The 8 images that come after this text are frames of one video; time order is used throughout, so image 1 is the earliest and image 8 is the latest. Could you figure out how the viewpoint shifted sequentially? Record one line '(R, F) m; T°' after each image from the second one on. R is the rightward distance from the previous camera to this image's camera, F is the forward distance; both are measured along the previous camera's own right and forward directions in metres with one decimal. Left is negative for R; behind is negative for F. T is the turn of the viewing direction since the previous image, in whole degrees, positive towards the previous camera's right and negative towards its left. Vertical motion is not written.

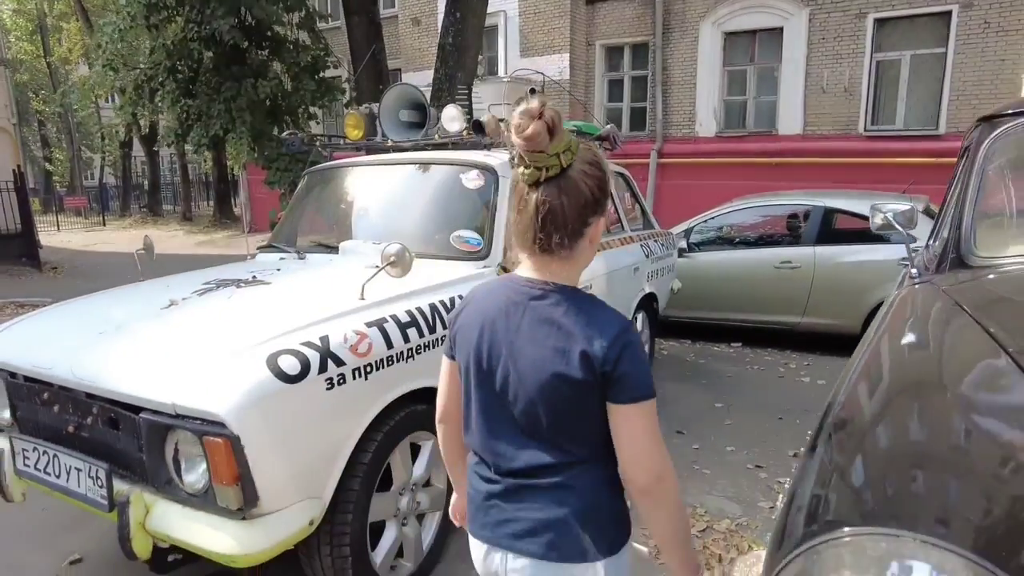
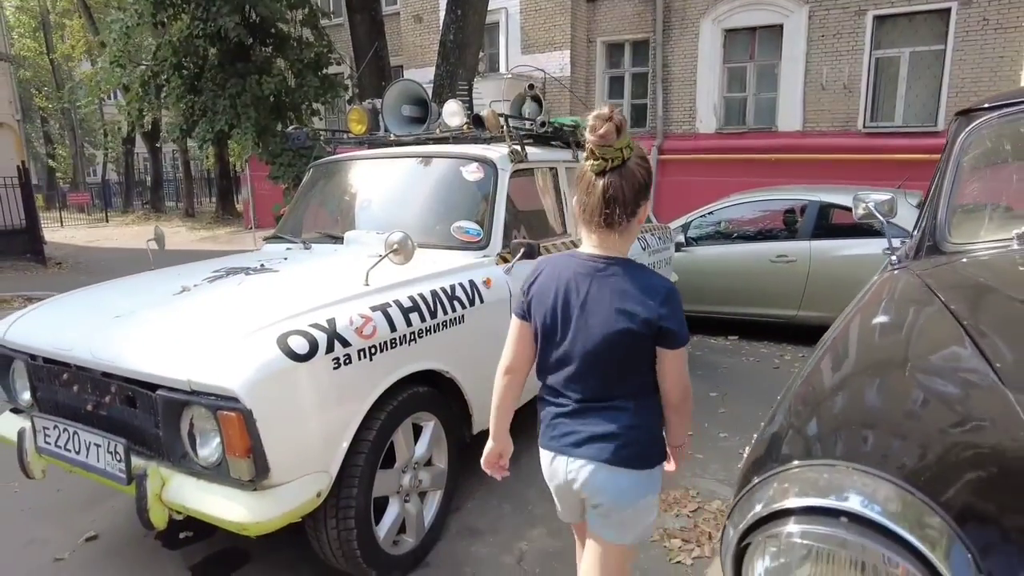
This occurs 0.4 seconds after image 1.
(0.0, -0.1) m; 0°
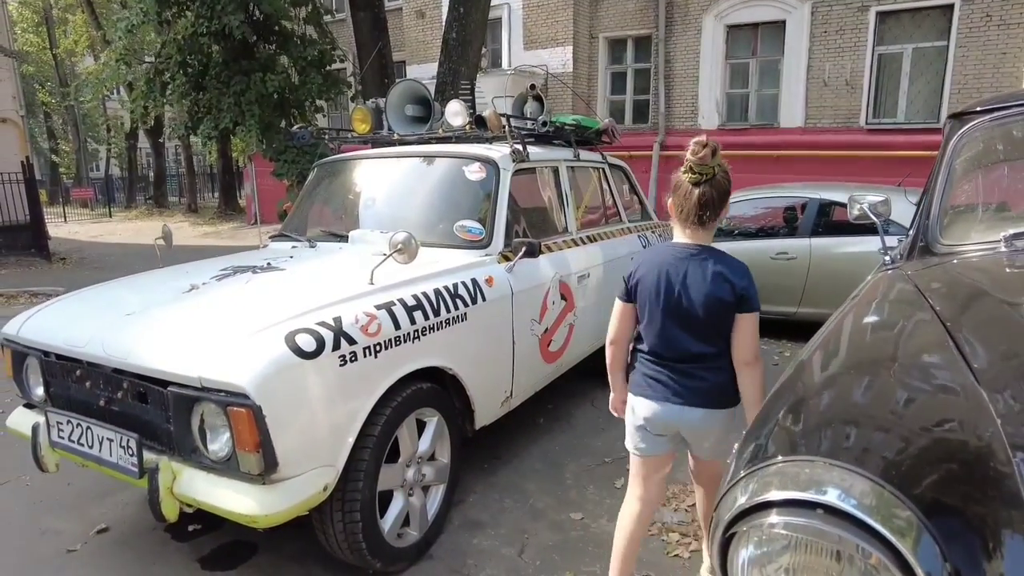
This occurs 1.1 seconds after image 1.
(0.0, -0.1) m; 0°
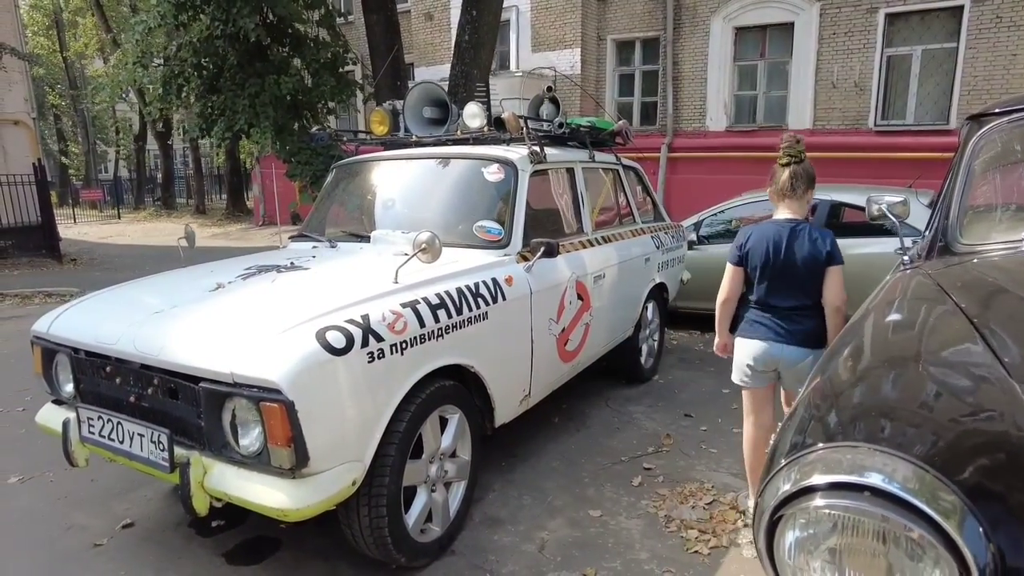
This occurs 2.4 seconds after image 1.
(-0.1, 0.0) m; 0°
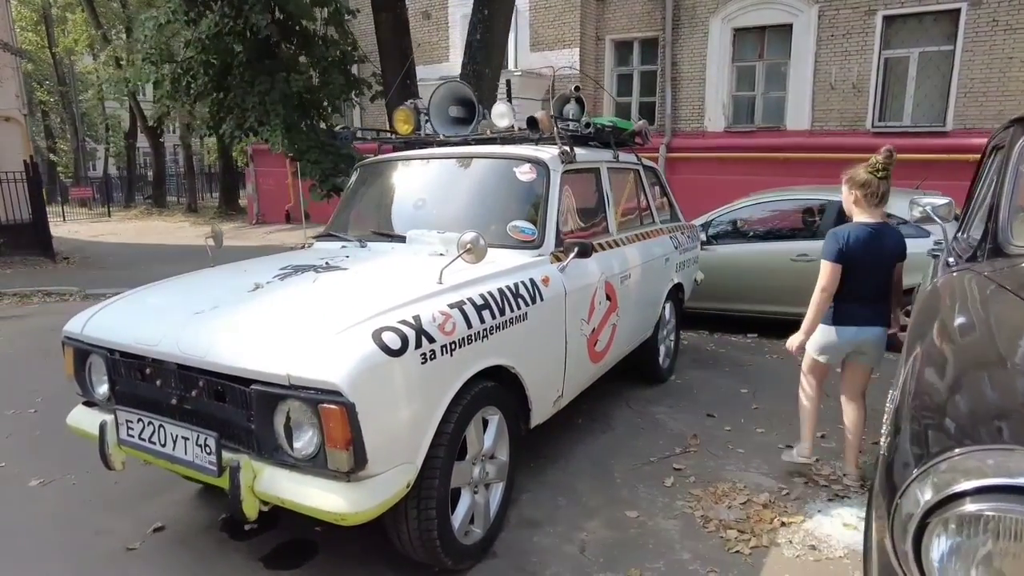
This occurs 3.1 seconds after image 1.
(-0.2, 0.0) m; +1°
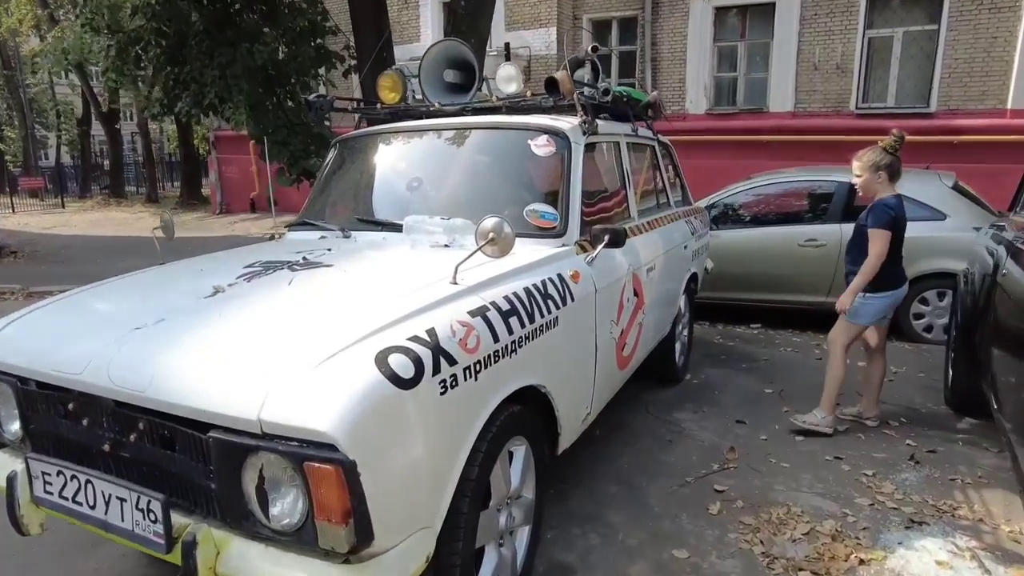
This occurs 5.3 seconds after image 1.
(-0.2, +0.6) m; +3°
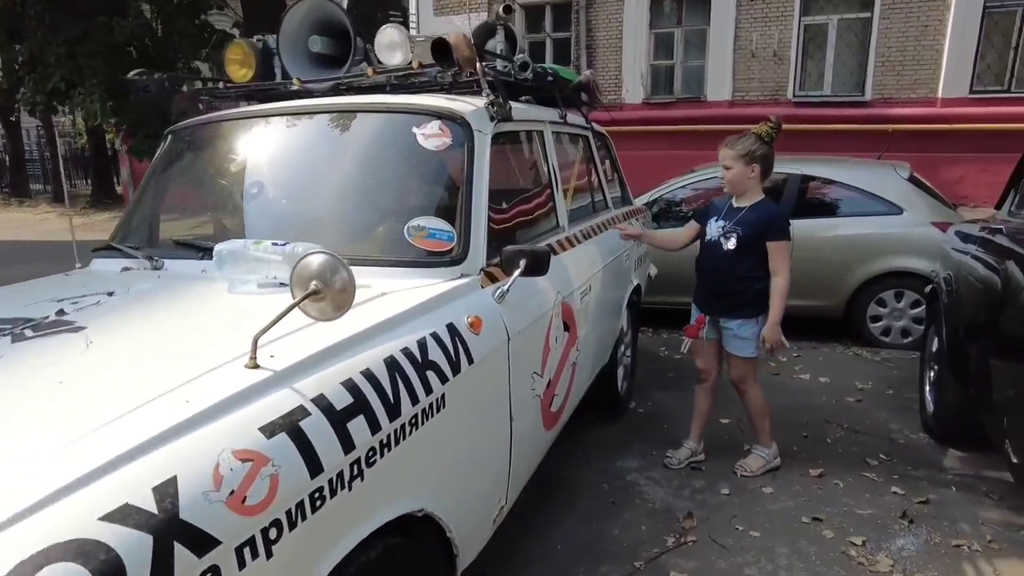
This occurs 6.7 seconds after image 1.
(+0.2, +0.8) m; +5°
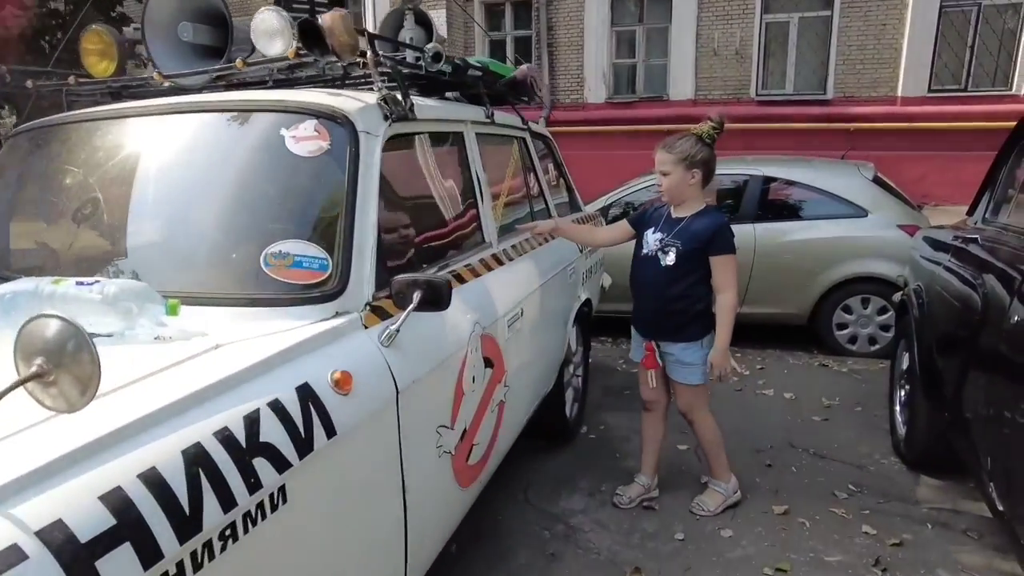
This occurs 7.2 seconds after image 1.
(+0.2, +0.4) m; +2°
